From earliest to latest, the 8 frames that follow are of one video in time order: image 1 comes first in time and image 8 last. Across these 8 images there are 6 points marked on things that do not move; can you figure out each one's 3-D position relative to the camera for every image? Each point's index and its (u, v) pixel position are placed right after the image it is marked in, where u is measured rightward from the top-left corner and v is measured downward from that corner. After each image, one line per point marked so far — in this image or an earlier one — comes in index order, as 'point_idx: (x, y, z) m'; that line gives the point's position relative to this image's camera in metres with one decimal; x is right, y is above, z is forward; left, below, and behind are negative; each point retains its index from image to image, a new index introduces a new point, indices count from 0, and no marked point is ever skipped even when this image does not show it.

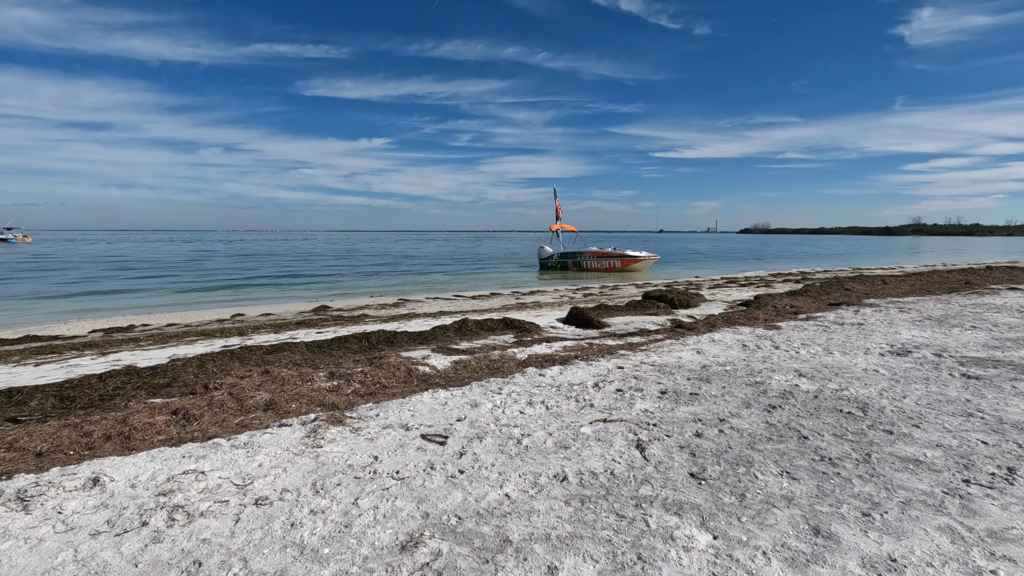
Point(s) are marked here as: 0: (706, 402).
0: (+1.8, -1.0, +4.9) m
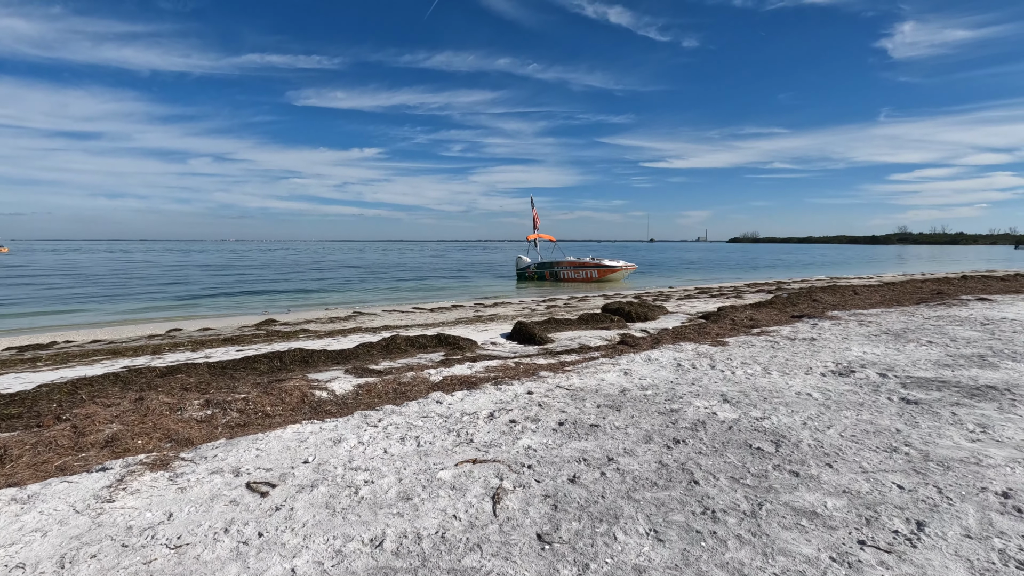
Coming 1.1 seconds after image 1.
0: (+0.7, -1.2, +4.3) m
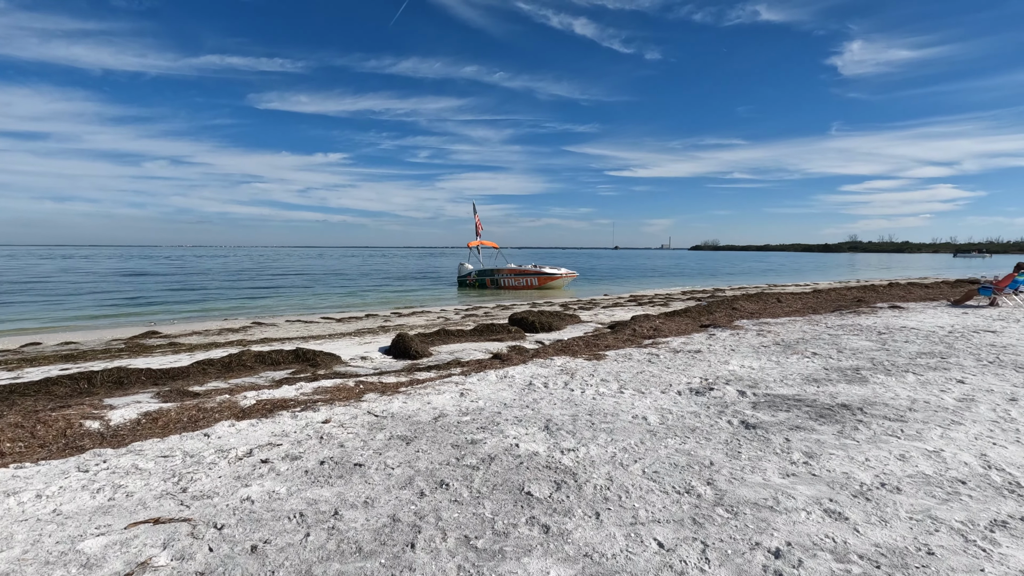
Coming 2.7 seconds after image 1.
0: (-1.0, -1.3, +3.6) m
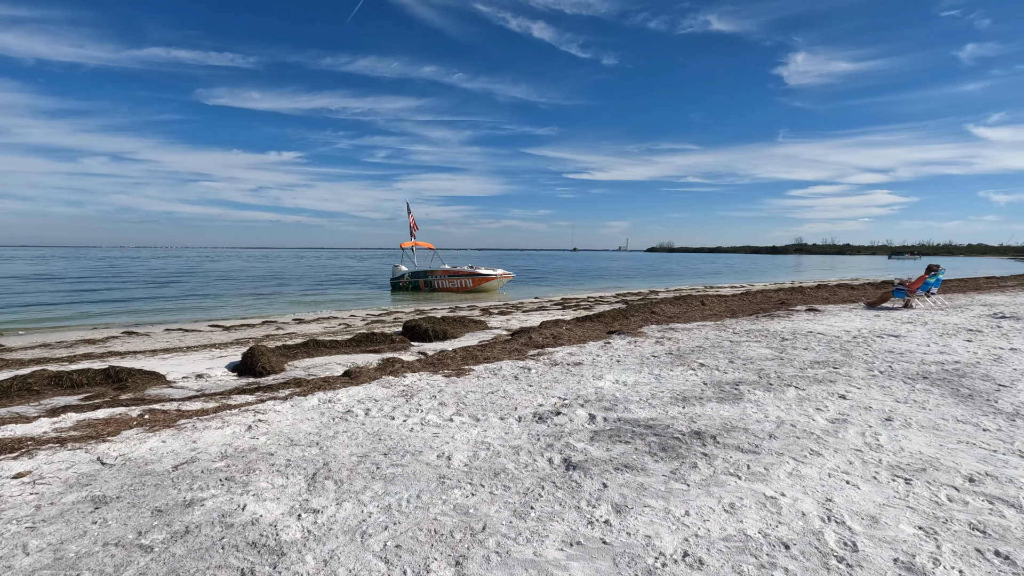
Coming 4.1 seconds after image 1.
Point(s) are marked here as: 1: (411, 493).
0: (-2.6, -1.3, +2.5) m
1: (-0.7, -1.3, +3.4) m
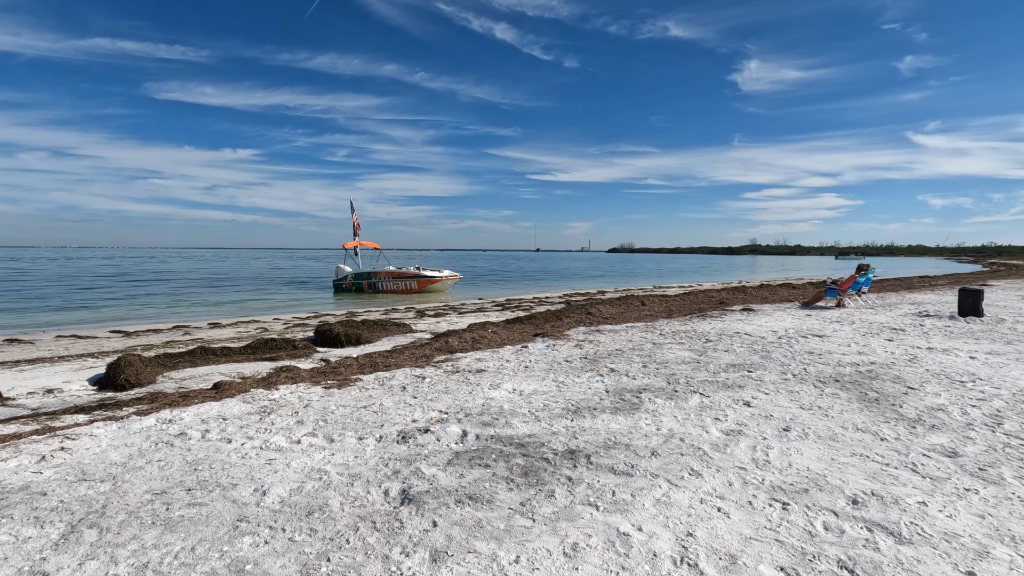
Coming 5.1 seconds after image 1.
0: (-3.6, -1.4, +1.7) m
1: (-1.7, -1.3, +2.8) m
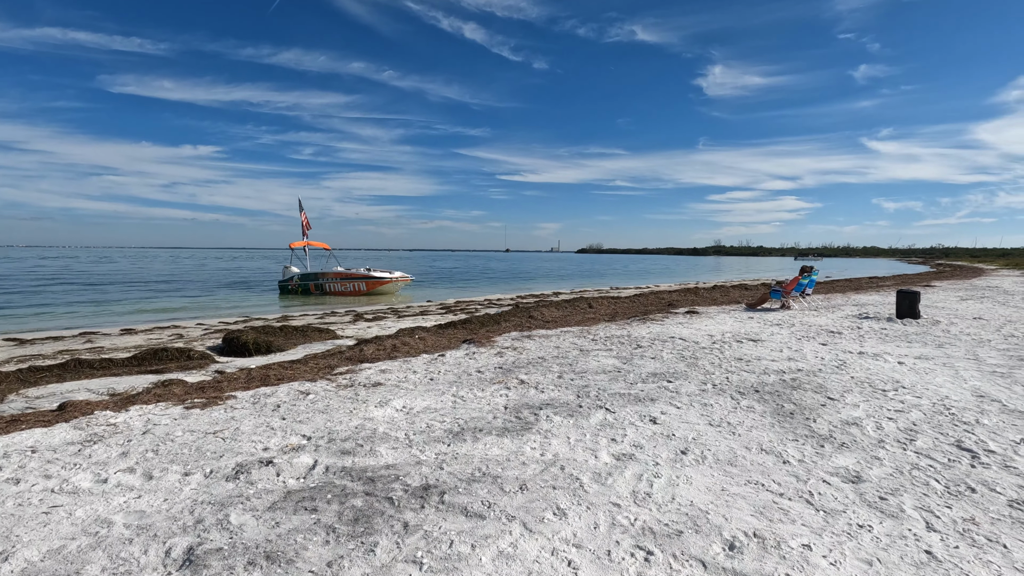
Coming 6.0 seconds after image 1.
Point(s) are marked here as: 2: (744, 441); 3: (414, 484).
0: (-4.4, -1.4, +0.9) m
1: (-2.6, -1.4, +2.1) m
2: (+2.0, -1.3, +4.6) m
3: (-0.6, -1.3, +3.5) m
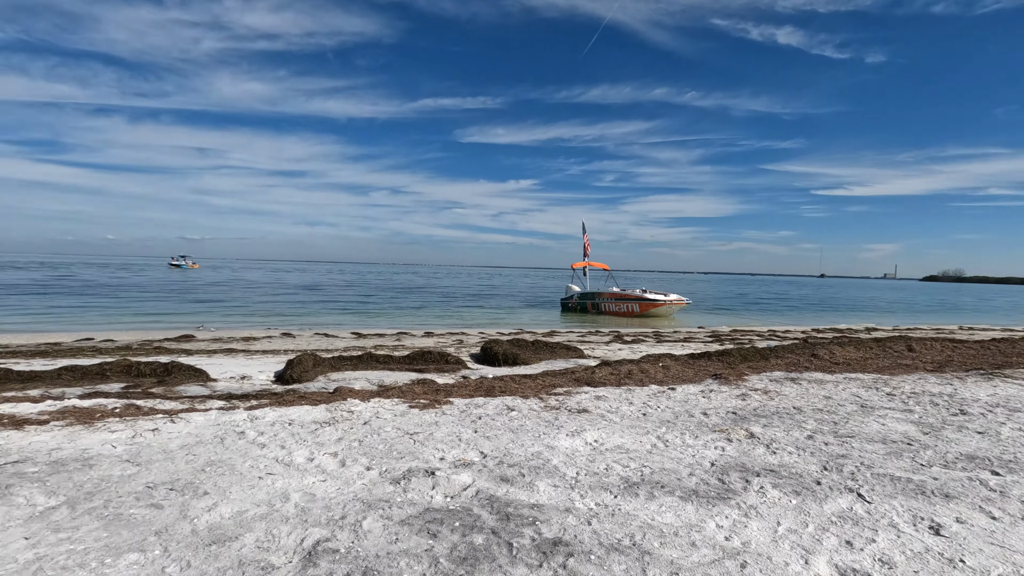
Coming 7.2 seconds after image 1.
0: (-4.4, -1.3, +2.8) m
1: (-2.2, -1.4, +2.9) m
2: (+3.0, -1.6, +2.6) m
3: (+0.2, -1.4, +3.1) m
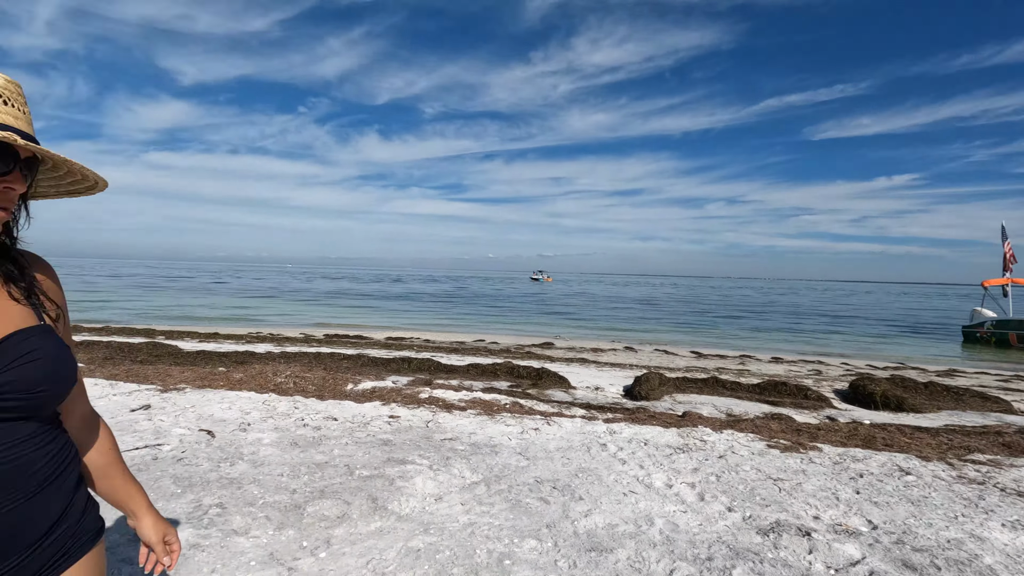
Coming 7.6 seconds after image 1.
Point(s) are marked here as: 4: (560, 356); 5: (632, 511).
0: (-1.9, -1.4, +4.7) m
1: (0.0, -1.6, +3.5) m
2: (+4.1, -1.8, +0.4) m
3: (+2.1, -1.6, +2.3) m
4: (+1.2, -1.7, +13.3) m
5: (+0.9, -1.6, +3.8) m
